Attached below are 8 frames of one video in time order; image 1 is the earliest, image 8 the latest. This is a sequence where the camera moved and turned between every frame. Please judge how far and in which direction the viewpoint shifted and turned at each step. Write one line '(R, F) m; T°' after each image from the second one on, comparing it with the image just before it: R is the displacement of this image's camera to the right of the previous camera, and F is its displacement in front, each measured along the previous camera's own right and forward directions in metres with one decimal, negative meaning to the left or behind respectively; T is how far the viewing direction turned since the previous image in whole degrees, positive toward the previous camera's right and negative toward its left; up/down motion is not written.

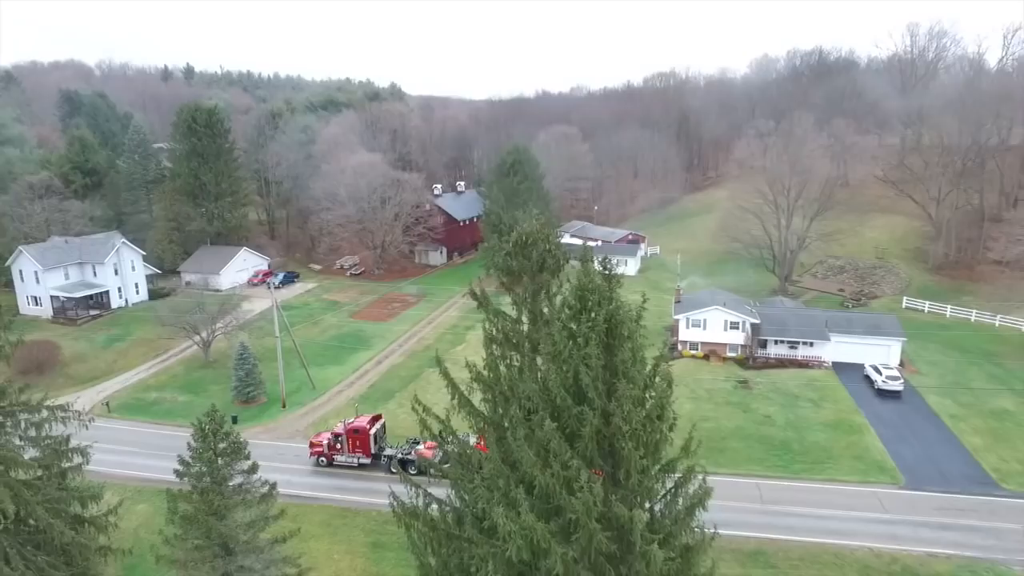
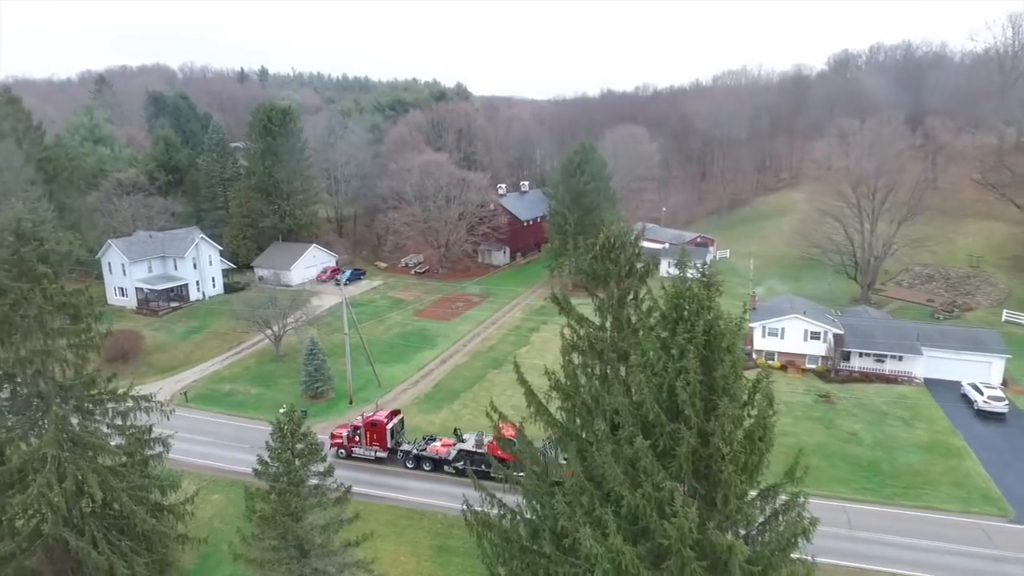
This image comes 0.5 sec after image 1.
(-0.5, +0.5) m; -5°
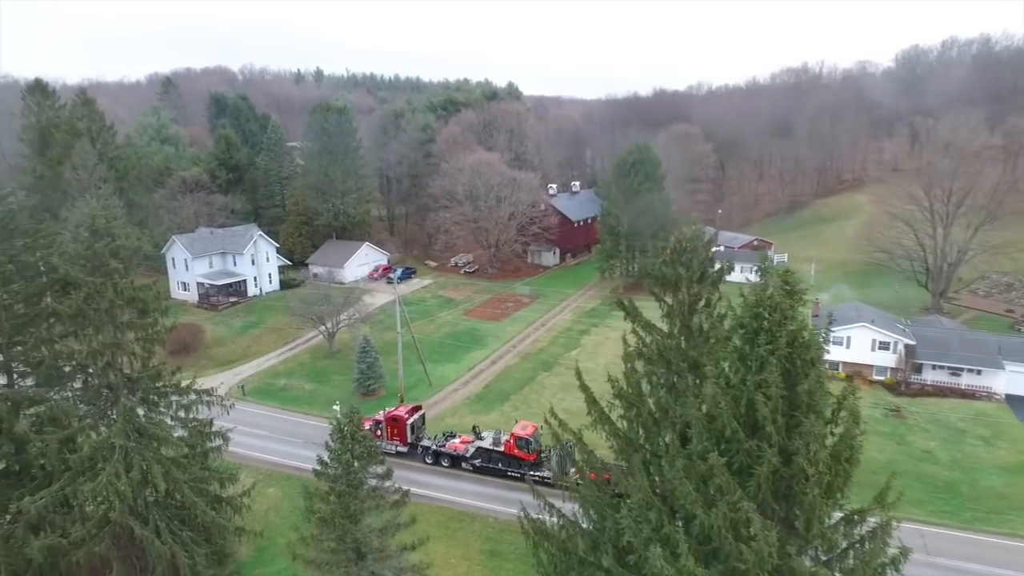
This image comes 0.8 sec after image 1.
(-0.4, +0.3) m; -4°
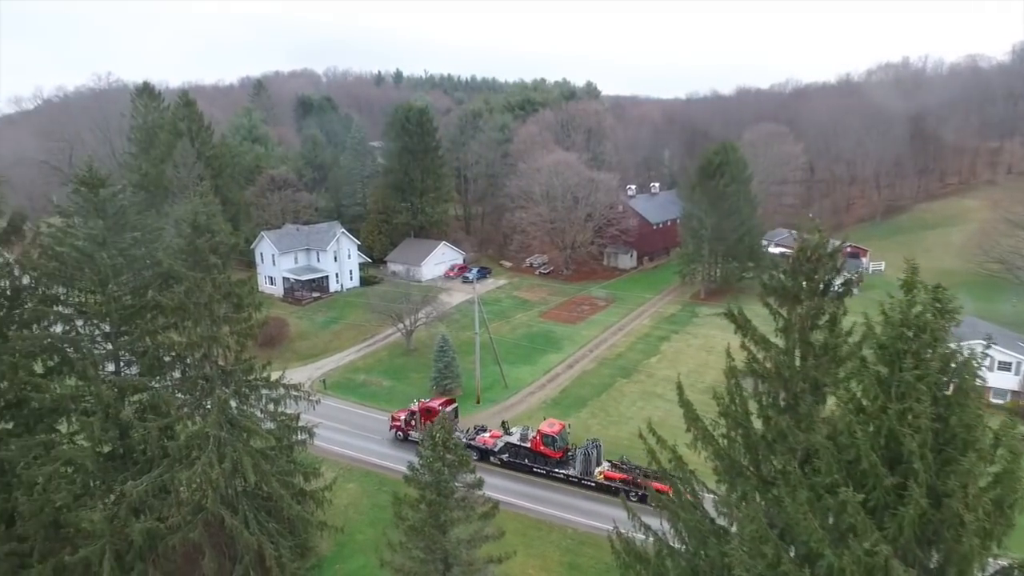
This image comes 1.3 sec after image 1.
(-0.6, +0.5) m; -6°
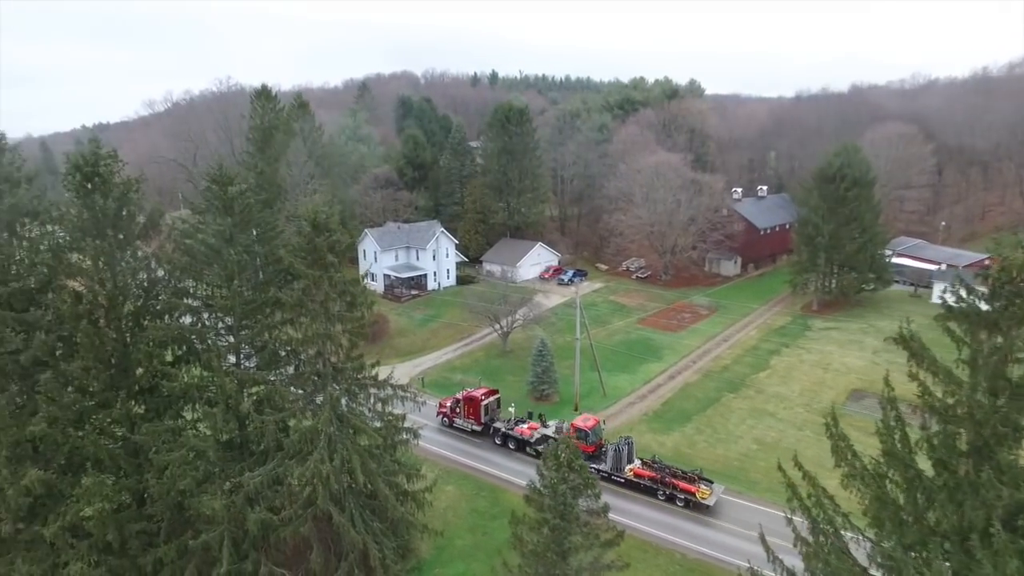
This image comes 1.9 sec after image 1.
(-0.8, +0.7) m; -8°
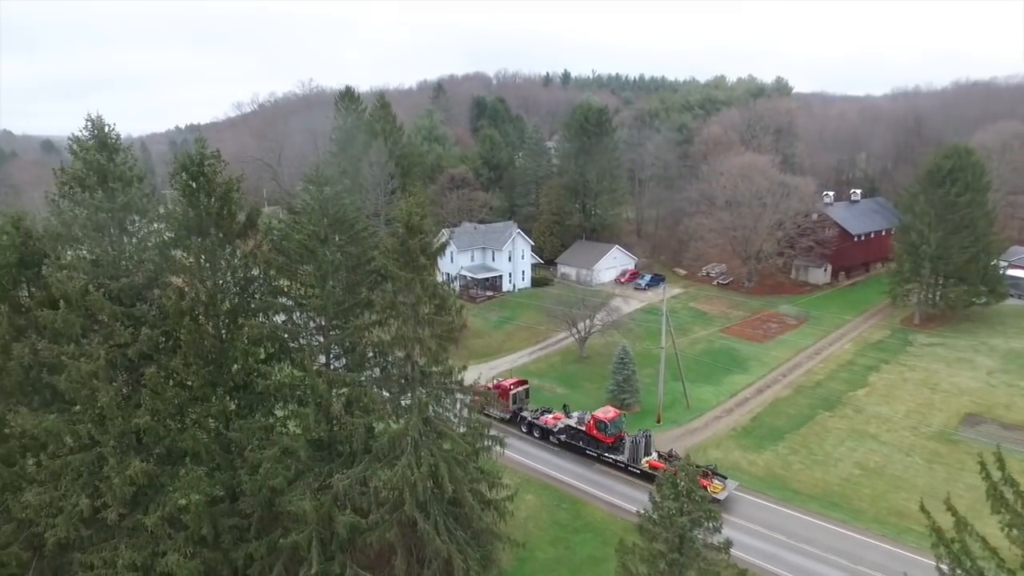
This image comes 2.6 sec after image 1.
(-0.8, +0.6) m; -6°
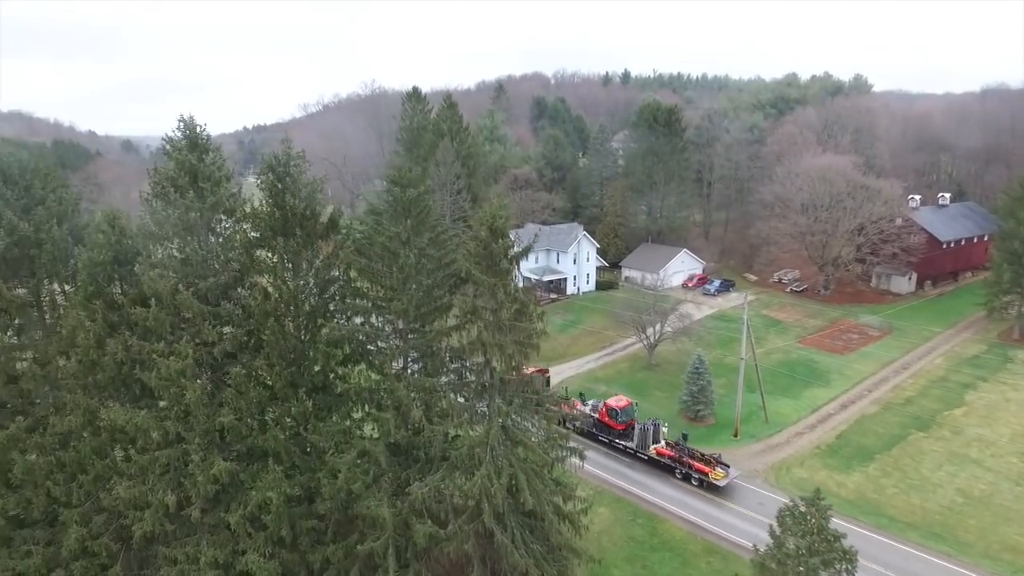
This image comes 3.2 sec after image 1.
(-0.9, +0.6) m; -5°
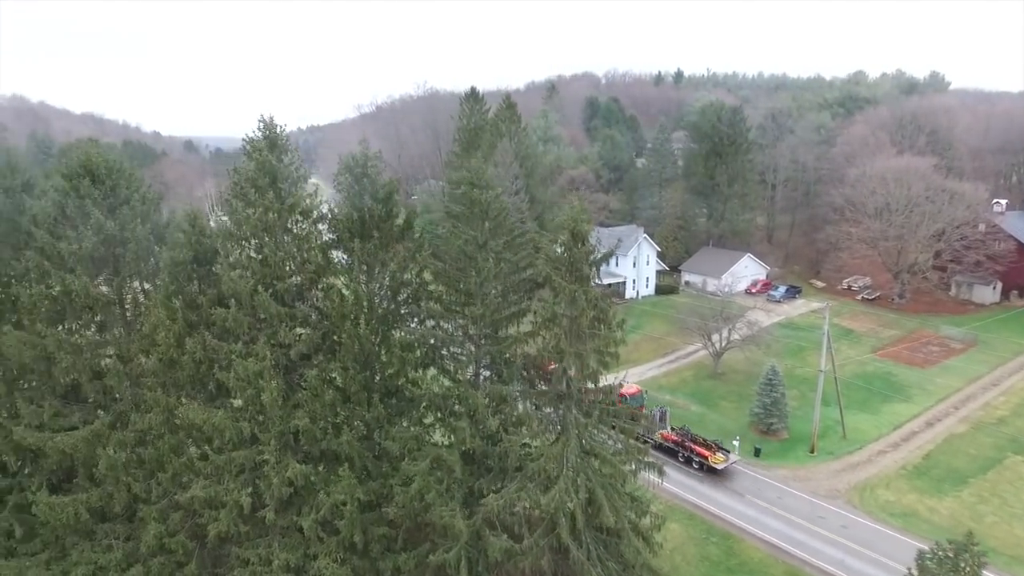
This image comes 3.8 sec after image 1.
(-0.9, +0.5) m; -4°
